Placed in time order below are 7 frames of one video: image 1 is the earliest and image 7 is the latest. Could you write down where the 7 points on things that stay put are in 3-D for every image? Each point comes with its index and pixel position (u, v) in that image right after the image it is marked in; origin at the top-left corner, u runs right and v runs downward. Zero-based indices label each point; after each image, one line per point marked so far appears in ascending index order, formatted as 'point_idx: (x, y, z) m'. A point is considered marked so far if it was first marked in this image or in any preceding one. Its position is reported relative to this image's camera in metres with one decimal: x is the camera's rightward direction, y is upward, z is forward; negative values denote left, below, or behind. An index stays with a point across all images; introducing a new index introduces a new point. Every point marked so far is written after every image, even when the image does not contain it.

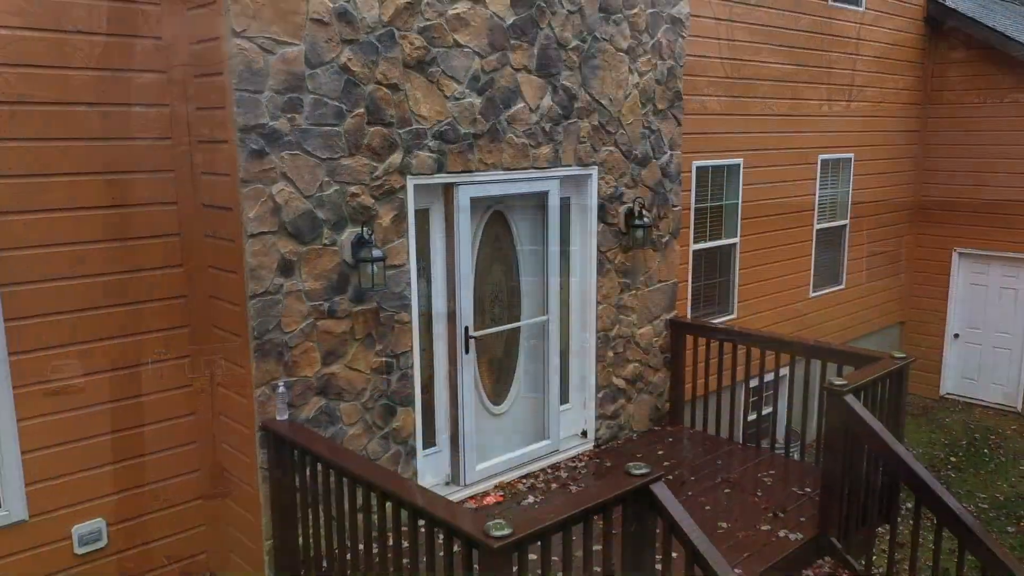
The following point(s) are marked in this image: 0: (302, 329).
0: (-1.5, -0.3, +3.6) m
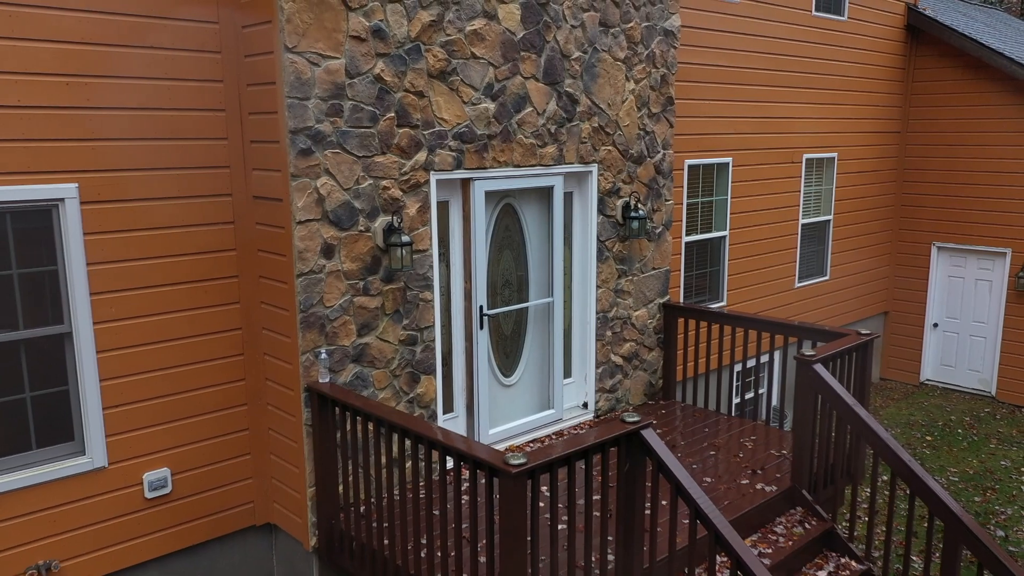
0: (-1.4, -0.1, +4.2) m
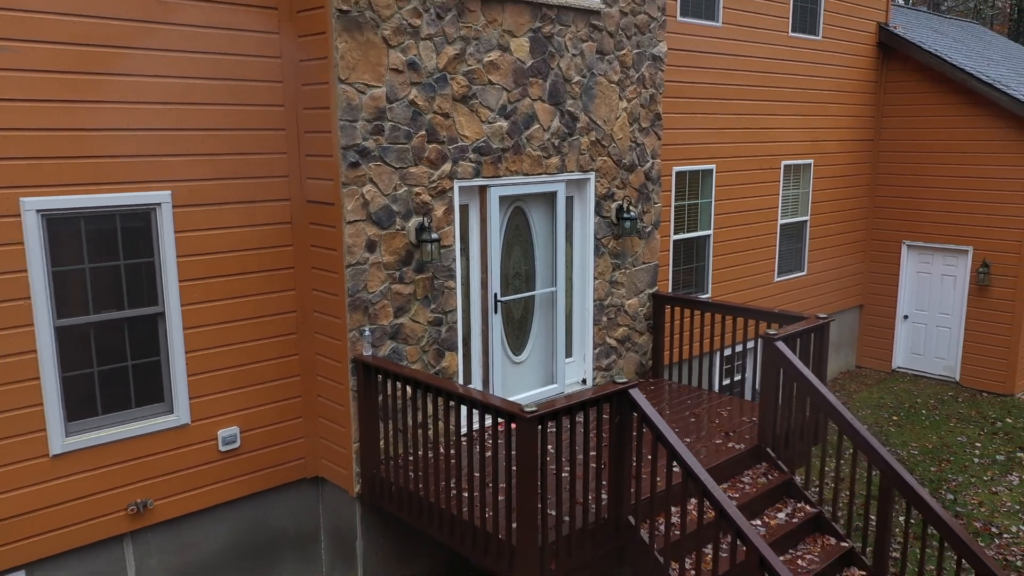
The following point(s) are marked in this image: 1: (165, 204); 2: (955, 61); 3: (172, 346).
0: (-1.3, 0.0, +5.0) m
1: (-3.2, +0.8, +4.6) m
2: (+8.4, +4.3, +9.5) m
3: (-3.2, -0.5, +4.7) m
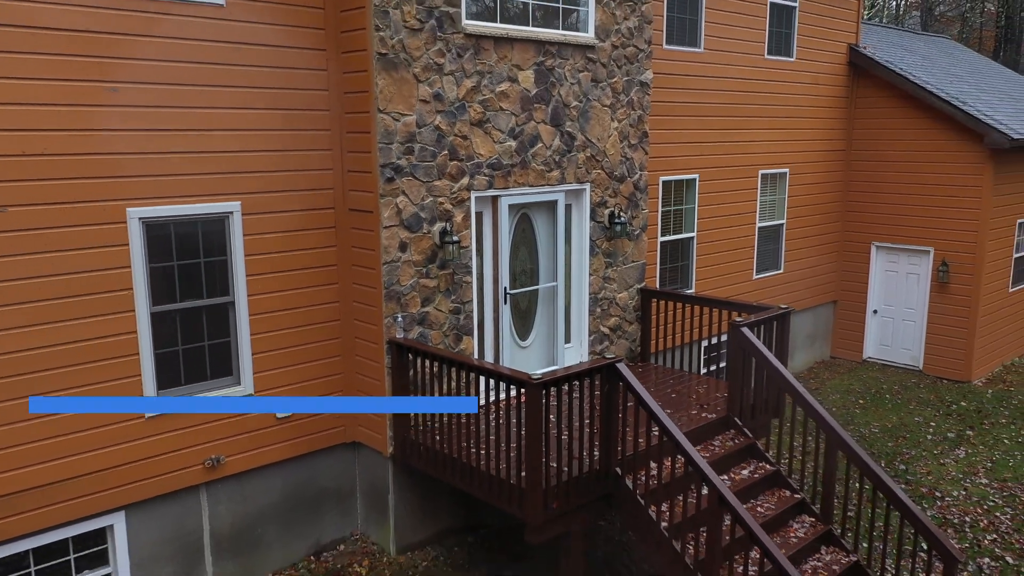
0: (-1.2, +0.1, +6.0) m
1: (-3.1, +0.8, +5.6) m
2: (+8.5, +4.3, +10.5) m
3: (-3.1, -0.5, +5.7) m
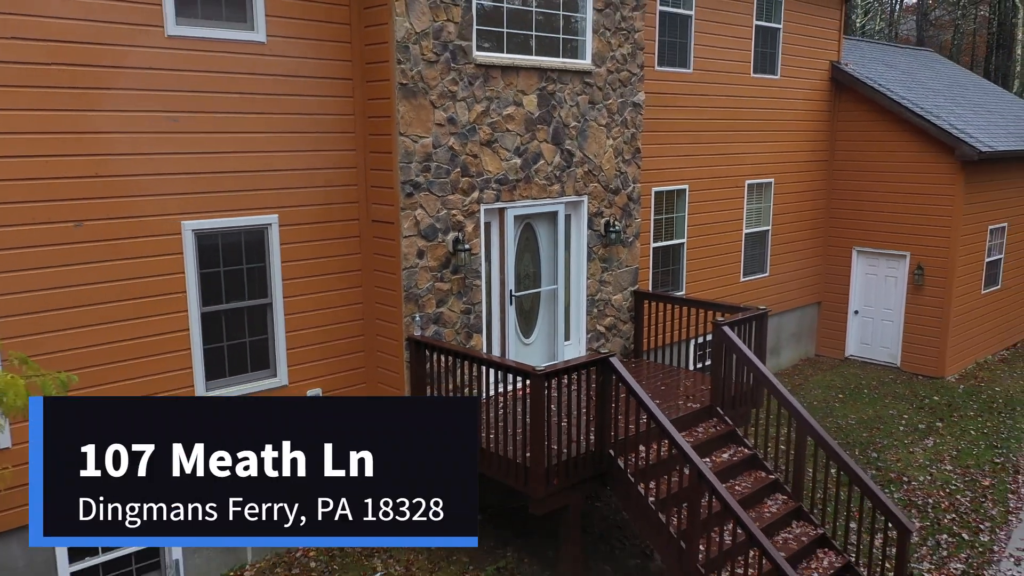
0: (-1.1, 0.0, +6.7) m
1: (-3.0, +0.8, +6.3) m
2: (+8.5, +4.3, +11.2) m
3: (-3.0, -0.5, +6.4) m
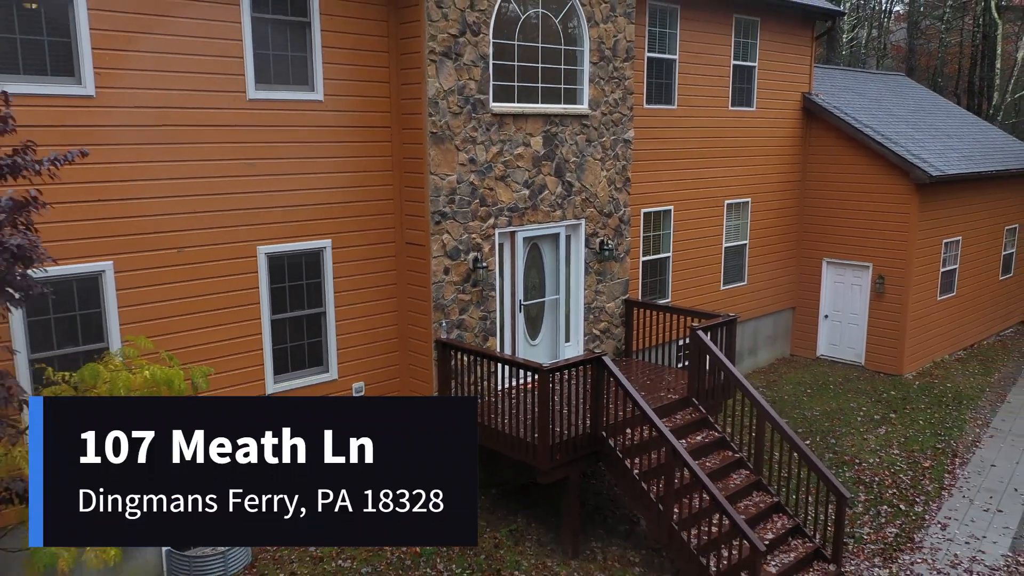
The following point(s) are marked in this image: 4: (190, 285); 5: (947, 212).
0: (-1.0, -0.2, +8.1) m
1: (-2.8, +0.6, +7.7) m
2: (+8.7, +4.1, +12.6) m
3: (-2.8, -0.7, +7.8) m
4: (-4.4, 0.0, +6.8) m
5: (+11.2, +1.9, +13.0) m
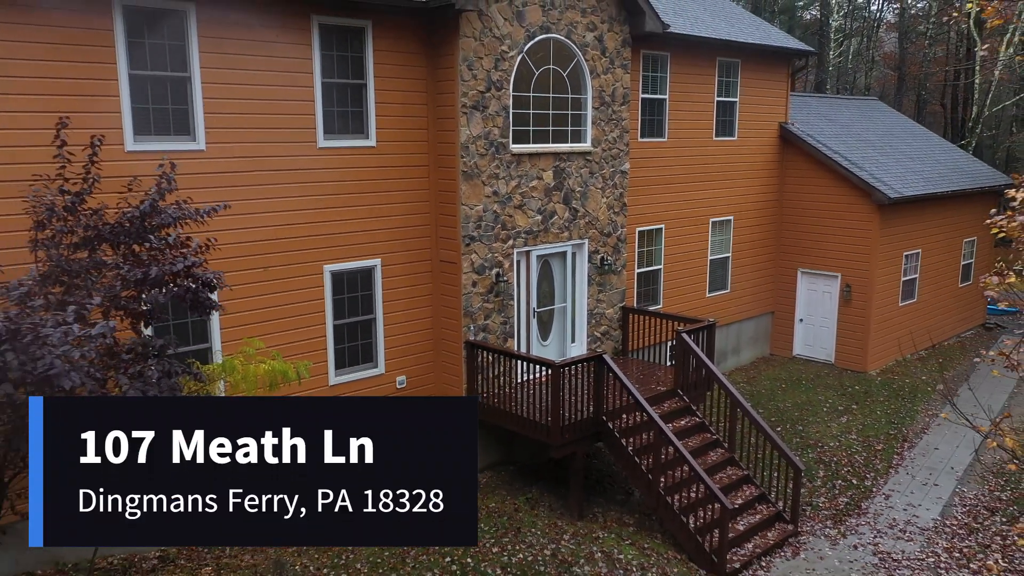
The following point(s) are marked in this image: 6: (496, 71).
0: (-0.7, -0.4, +9.8) m
1: (-2.5, +0.4, +9.4) m
2: (+9.0, +3.9, +14.3) m
3: (-2.5, -0.9, +9.5) m
4: (-4.0, -0.1, +8.5) m
5: (+11.5, +1.7, +14.7) m
6: (-0.3, +4.1, +9.5) m
